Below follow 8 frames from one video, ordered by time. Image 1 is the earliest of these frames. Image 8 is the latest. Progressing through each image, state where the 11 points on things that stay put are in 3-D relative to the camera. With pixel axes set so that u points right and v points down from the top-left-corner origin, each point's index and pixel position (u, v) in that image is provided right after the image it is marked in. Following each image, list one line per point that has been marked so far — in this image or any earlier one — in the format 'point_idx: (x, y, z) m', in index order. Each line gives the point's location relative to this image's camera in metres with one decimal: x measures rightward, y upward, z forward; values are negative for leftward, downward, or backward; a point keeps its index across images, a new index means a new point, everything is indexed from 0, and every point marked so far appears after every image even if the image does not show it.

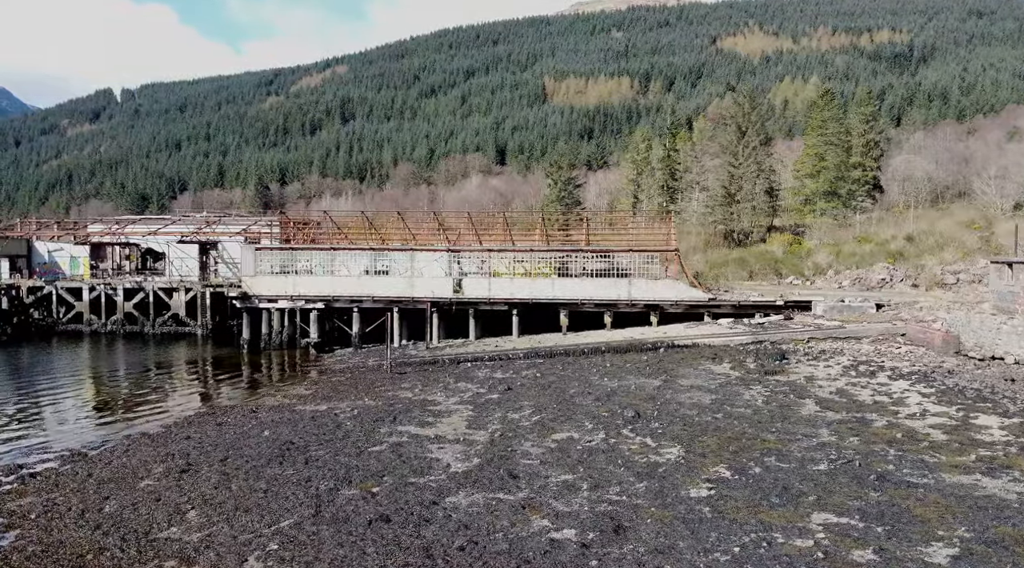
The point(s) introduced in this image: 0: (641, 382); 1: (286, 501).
0: (+3.2, -2.4, +18.1) m
1: (-3.3, -3.2, +11.0) m
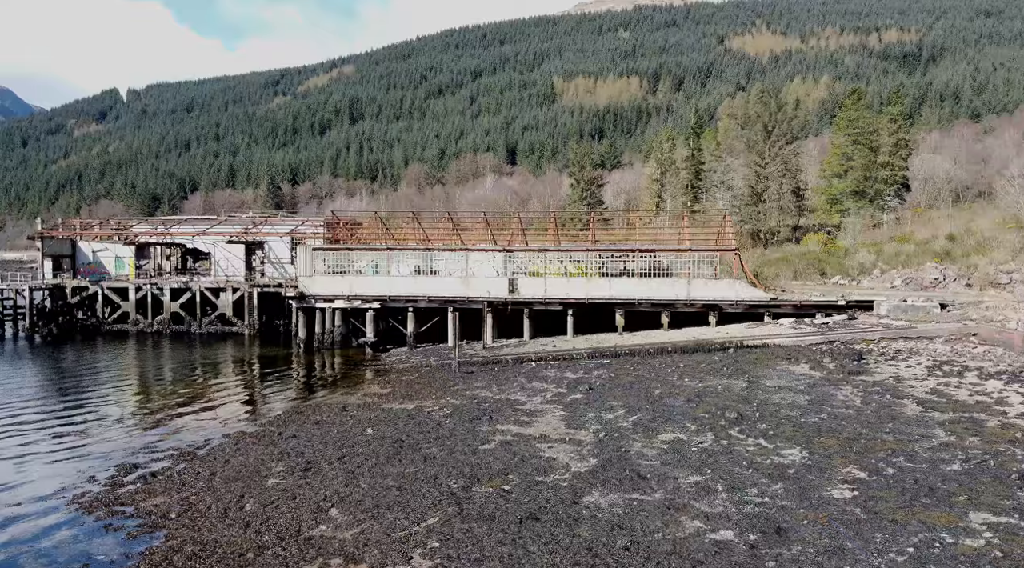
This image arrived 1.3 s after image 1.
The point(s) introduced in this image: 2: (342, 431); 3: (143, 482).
0: (+5.2, -2.4, +18.1) m
1: (-1.3, -3.2, +11.0) m
2: (-3.5, -2.9, +14.8) m
3: (-6.0, -3.2, +12.2) m
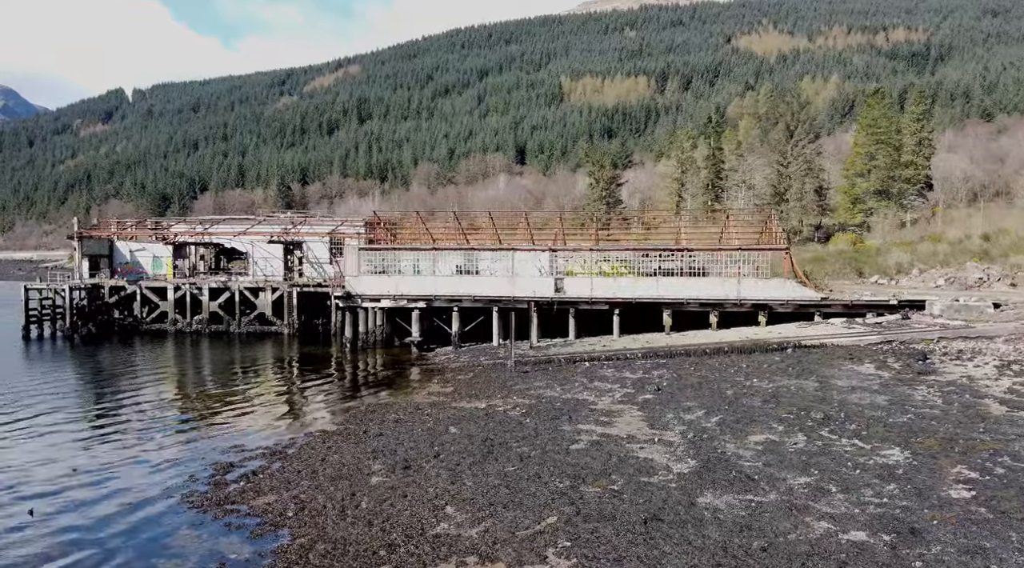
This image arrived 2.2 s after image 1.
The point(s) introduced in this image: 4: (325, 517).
0: (+6.9, -2.4, +18.0) m
1: (+0.4, -3.2, +11.0) m
2: (-1.8, -2.9, +14.8) m
3: (-4.3, -3.2, +12.2) m
4: (-2.6, -3.3, +10.6) m
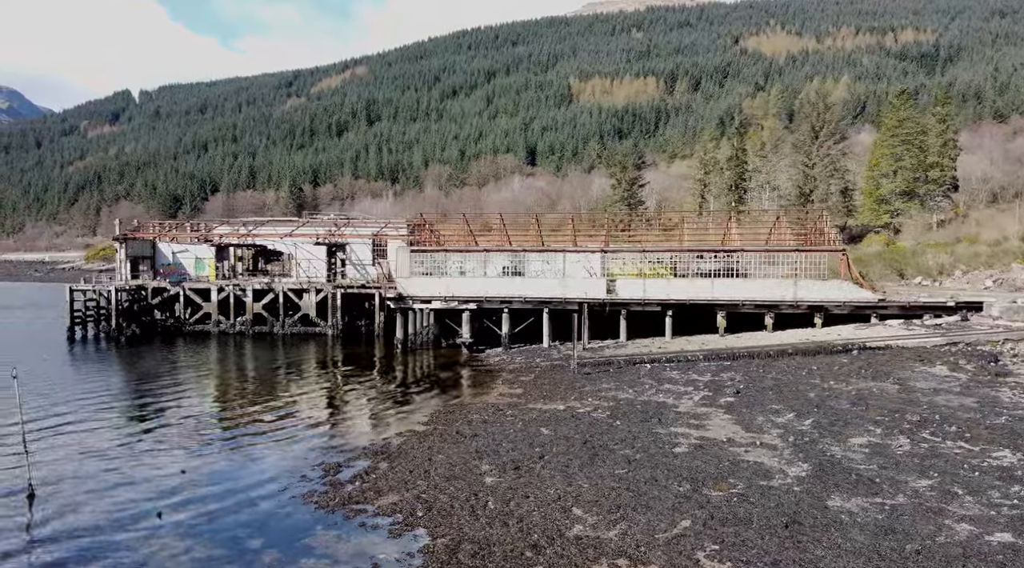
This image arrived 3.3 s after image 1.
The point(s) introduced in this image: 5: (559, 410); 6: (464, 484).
0: (+8.7, -2.4, +18.0) m
1: (+2.2, -3.2, +11.0) m
2: (0.0, -2.9, +14.8) m
3: (-2.5, -3.2, +12.3) m
4: (-0.8, -3.3, +10.6) m
5: (+1.1, -2.9, +17.2) m
6: (-0.8, -3.2, +12.0) m
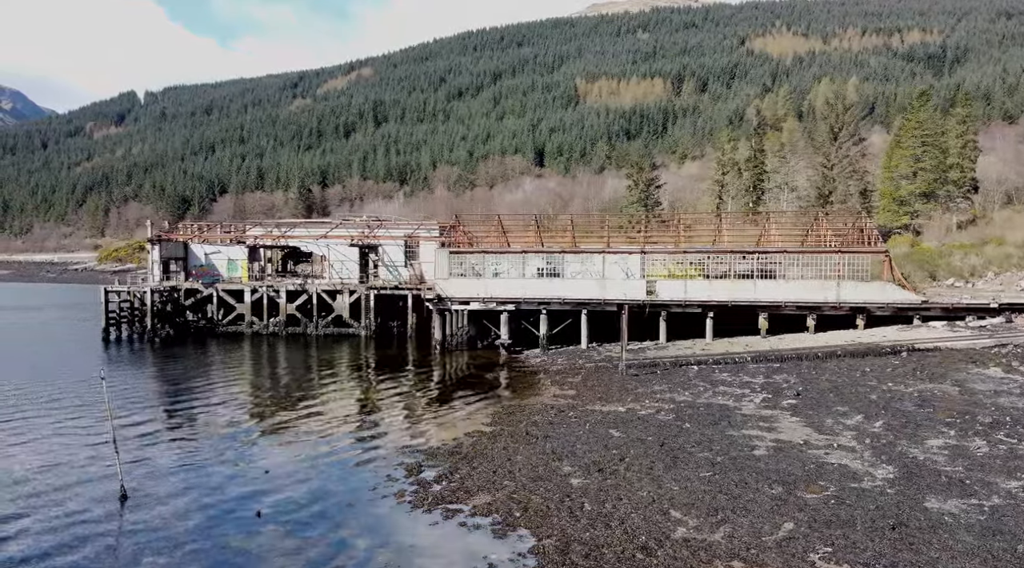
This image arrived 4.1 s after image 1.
0: (+10.2, -2.5, +18.0) m
1: (+3.6, -3.2, +11.0) m
2: (+1.5, -3.0, +14.8) m
3: (-1.1, -3.3, +12.3) m
4: (+0.6, -3.3, +10.6) m
5: (+2.5, -2.9, +17.2) m
6: (+0.6, -3.2, +12.0) m
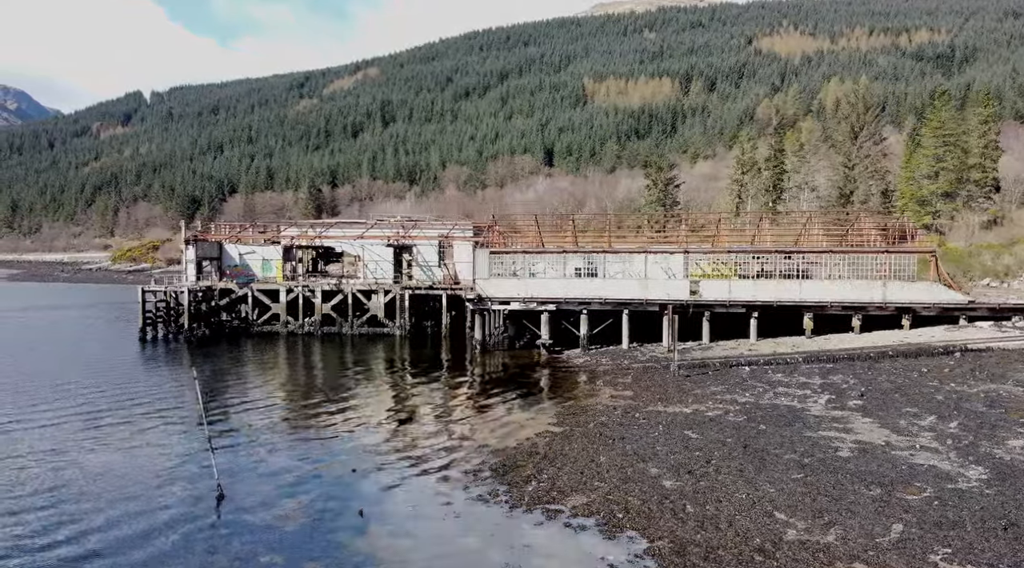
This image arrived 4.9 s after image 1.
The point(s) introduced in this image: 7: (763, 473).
0: (+11.7, -2.5, +18.0) m
1: (+5.1, -3.2, +11.0) m
2: (+3.0, -3.0, +14.8) m
3: (+0.4, -3.3, +12.3) m
4: (+2.1, -3.3, +10.6) m
5: (+4.0, -2.9, +17.2) m
6: (+2.1, -3.2, +12.0) m
7: (+4.1, -3.1, +12.4) m
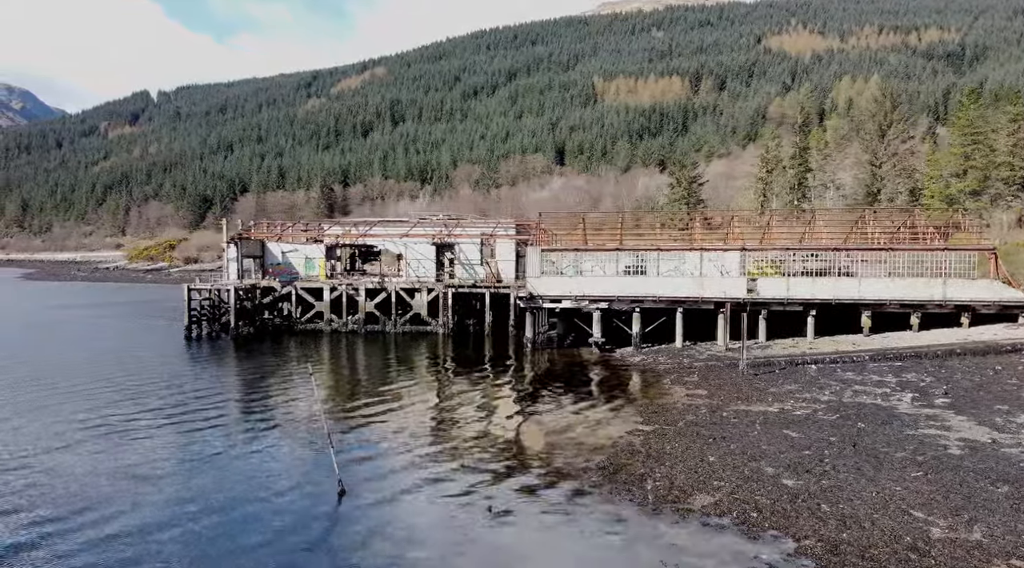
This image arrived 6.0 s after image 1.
0: (+13.6, -2.4, +17.9) m
1: (+7.0, -3.2, +10.9) m
2: (+4.9, -2.9, +14.8) m
3: (+2.3, -3.2, +12.2) m
4: (+4.0, -3.3, +10.5) m
5: (+6.0, -2.9, +17.1) m
6: (+4.0, -3.2, +11.9) m
7: (+6.1, -3.1, +12.3) m
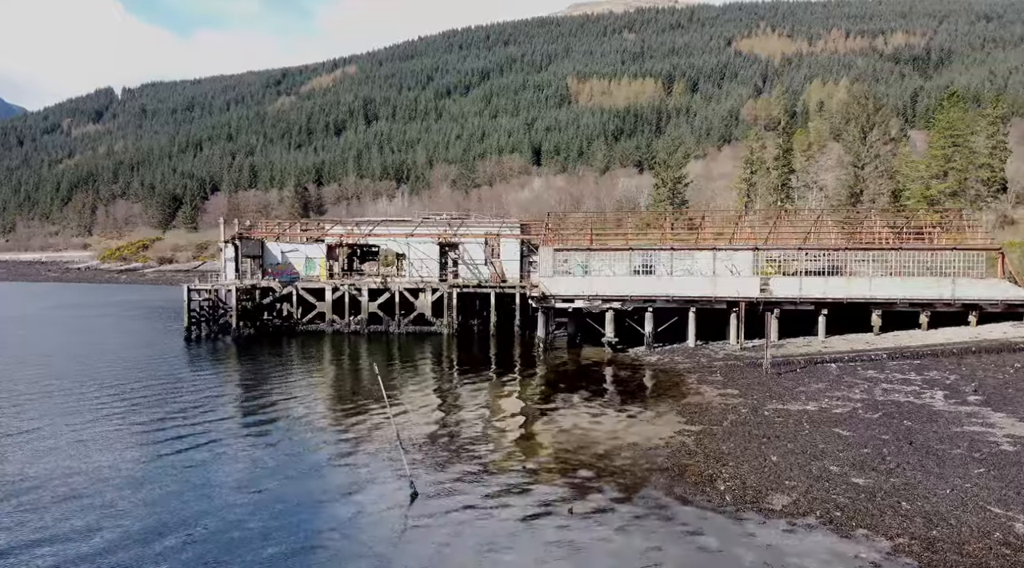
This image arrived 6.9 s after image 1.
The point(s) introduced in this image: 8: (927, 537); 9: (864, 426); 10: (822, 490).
0: (+14.5, -2.4, +18.3) m
1: (+8.2, -3.2, +11.1) m
2: (+5.9, -2.9, +14.8) m
3: (+3.5, -3.2, +12.2) m
4: (+5.2, -3.3, +10.6) m
5: (+6.9, -2.9, +17.3) m
6: (+5.2, -3.2, +12.0) m
7: (+7.2, -3.1, +12.4) m
8: (+5.5, -3.3, +9.8) m
9: (+7.1, -2.9, +15.2) m
10: (+4.8, -3.2, +11.6) m
